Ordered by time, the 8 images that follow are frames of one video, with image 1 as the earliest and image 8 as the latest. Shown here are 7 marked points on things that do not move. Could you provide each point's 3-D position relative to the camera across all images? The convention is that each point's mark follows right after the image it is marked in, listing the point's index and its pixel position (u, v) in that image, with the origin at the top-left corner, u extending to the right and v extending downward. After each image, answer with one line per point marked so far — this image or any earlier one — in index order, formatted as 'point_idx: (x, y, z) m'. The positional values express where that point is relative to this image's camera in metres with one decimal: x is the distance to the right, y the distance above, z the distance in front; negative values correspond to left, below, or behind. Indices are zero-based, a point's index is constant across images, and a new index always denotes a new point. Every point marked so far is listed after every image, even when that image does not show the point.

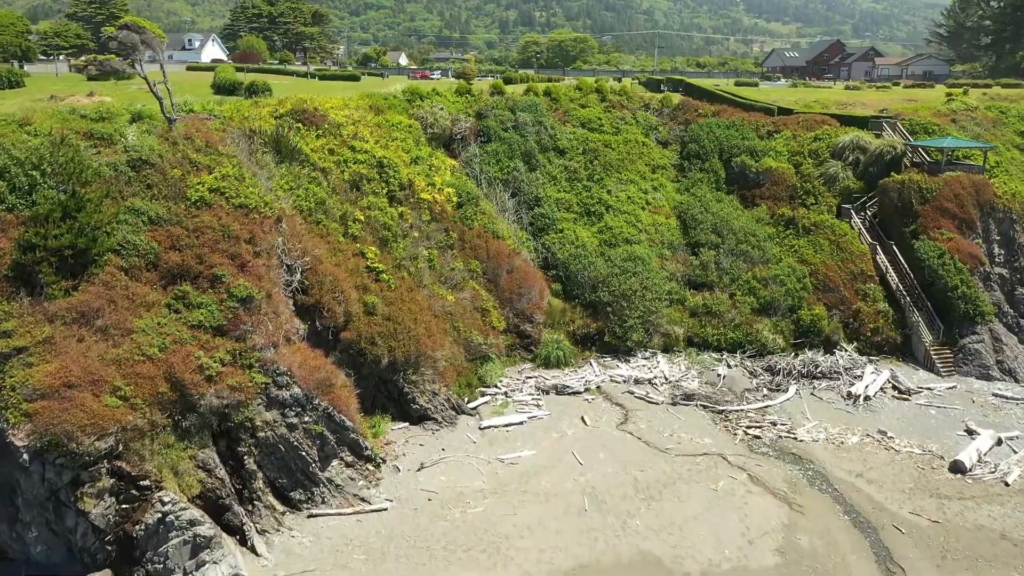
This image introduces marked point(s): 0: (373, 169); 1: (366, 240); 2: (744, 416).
0: (-3.4, +3.0, +19.8) m
1: (-3.3, +1.1, +18.0) m
2: (+5.3, -2.9, +18.3) m
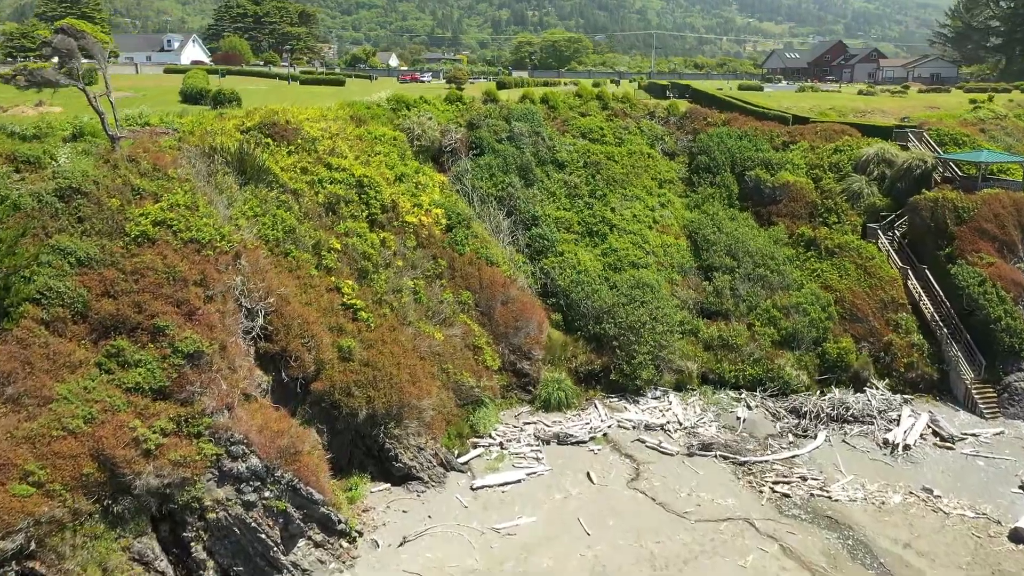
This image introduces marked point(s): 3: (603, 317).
0: (-3.5, +2.2, +17.7) m
1: (-3.4, +0.3, +15.8) m
2: (+5.2, -3.7, +16.2) m
3: (+2.2, -0.7, +19.3) m
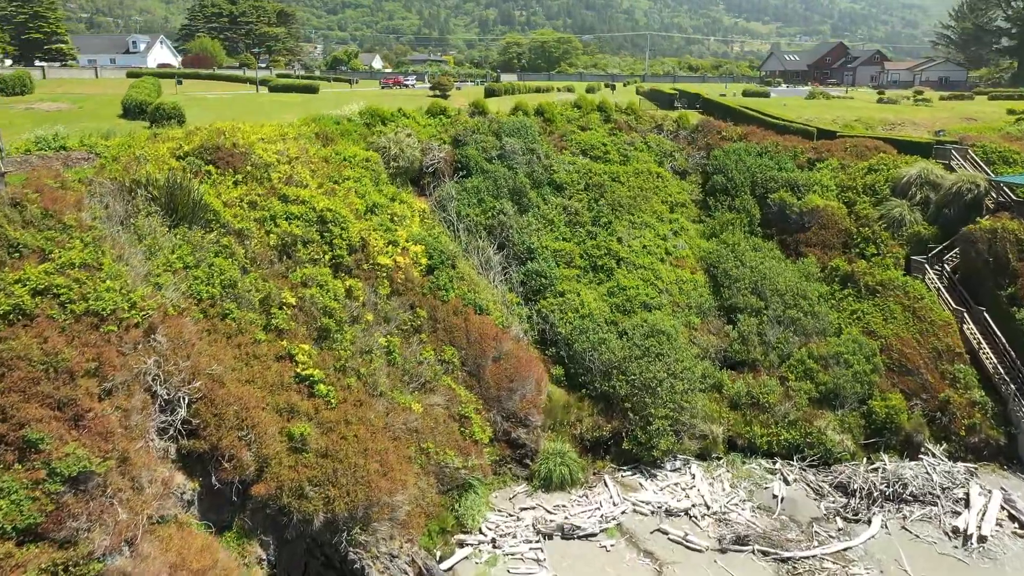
0: (-3.7, +1.2, +14.7) m
1: (-3.5, -0.7, +12.8) m
2: (+5.1, -4.7, +13.4) m
3: (+2.0, -1.7, +16.4) m
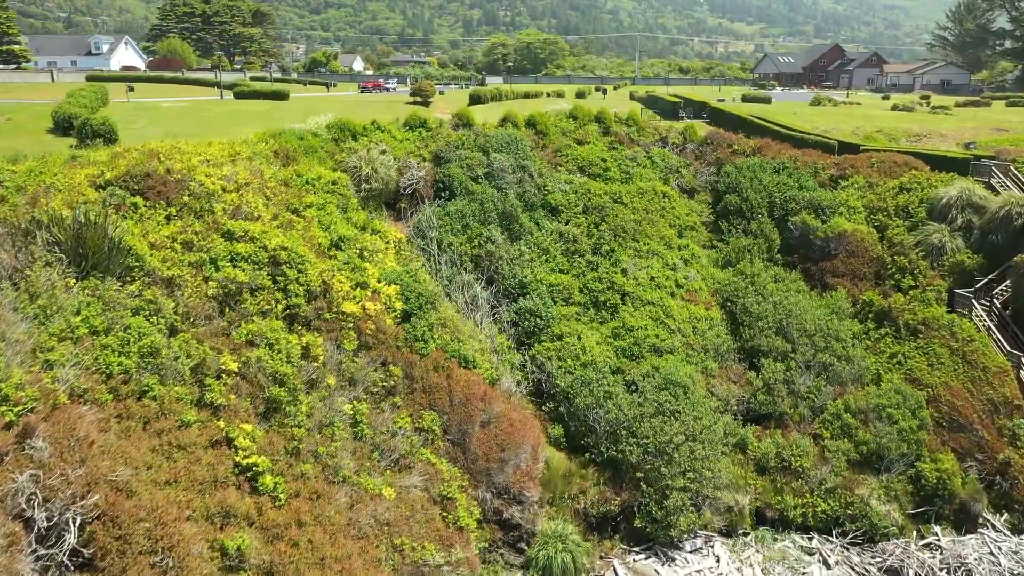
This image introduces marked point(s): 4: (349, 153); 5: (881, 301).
0: (-3.8, +0.3, +12.2) m
1: (-3.5, -1.6, +10.3) m
2: (+5.0, -5.5, +11.0) m
3: (+1.9, -2.5, +14.0) m
4: (-3.5, +2.9, +17.4) m
5: (+7.8, -0.3, +16.8) m
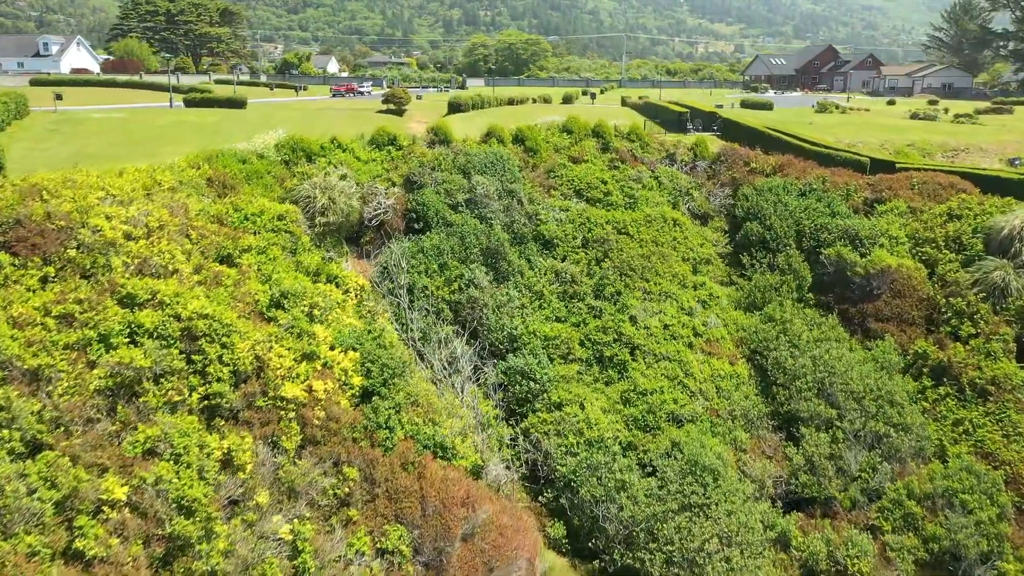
0: (-3.9, -0.6, +9.2) m
1: (-3.6, -2.5, +7.4) m
2: (+5.0, -6.4, +8.3) m
3: (+1.7, -3.5, +11.1) m
4: (-3.8, +2.0, +14.4) m
5: (+7.6, -1.2, +14.1) m
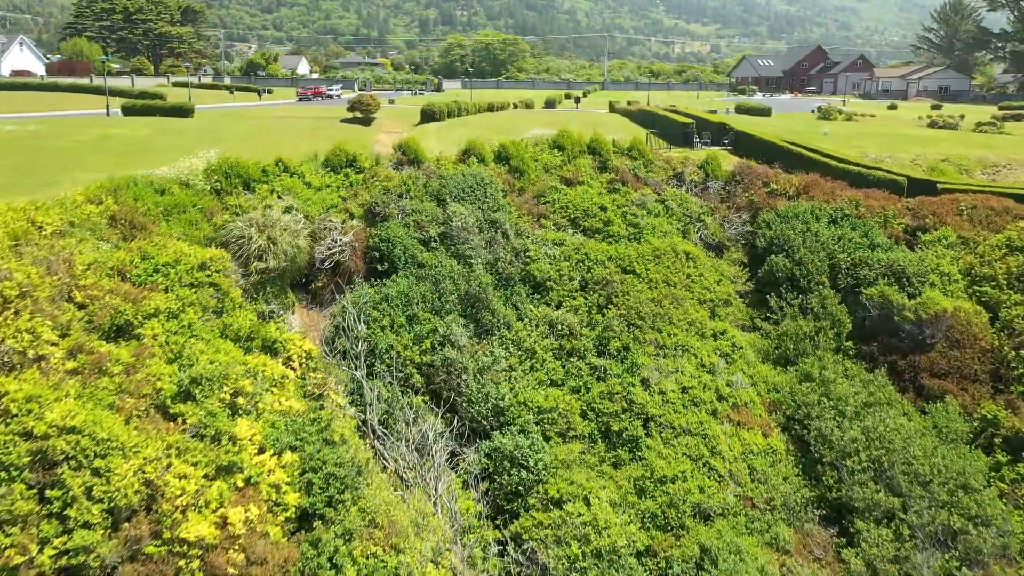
0: (-4.0, -1.5, +6.5) m
1: (-3.6, -3.4, +4.6) m
2: (+5.0, -7.2, +5.7) m
3: (+1.6, -4.3, +8.5) m
4: (-4.0, +1.1, +11.7) m
5: (+7.4, -1.9, +11.7) m
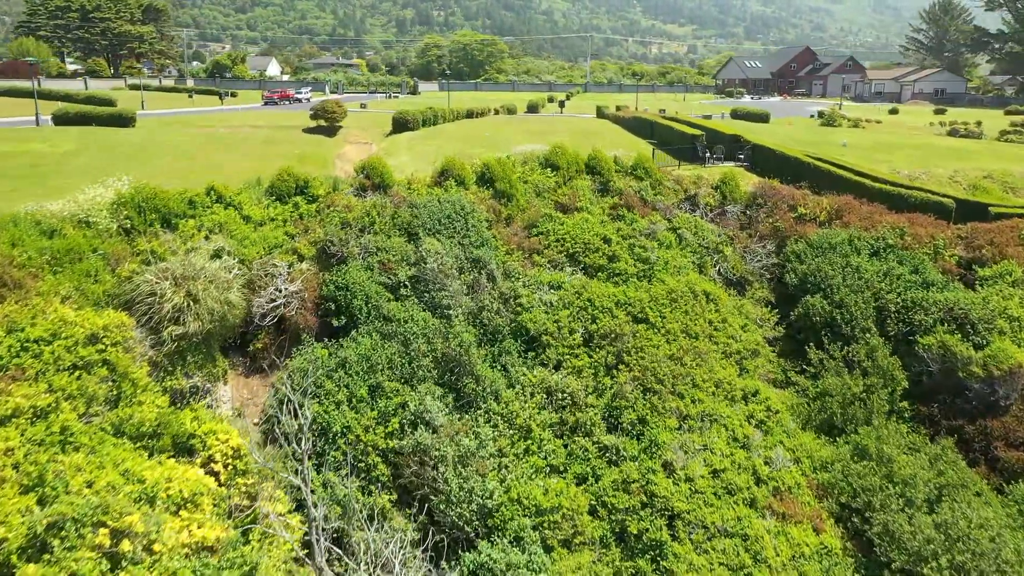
0: (-4.0, -2.3, +4.0) m
1: (-3.5, -4.2, +2.1) m
2: (+5.1, -7.9, +3.5) m
3: (+1.6, -5.0, +6.2) m
4: (-4.2, +0.4, +9.2) m
5: (+7.2, -2.6, +9.5) m
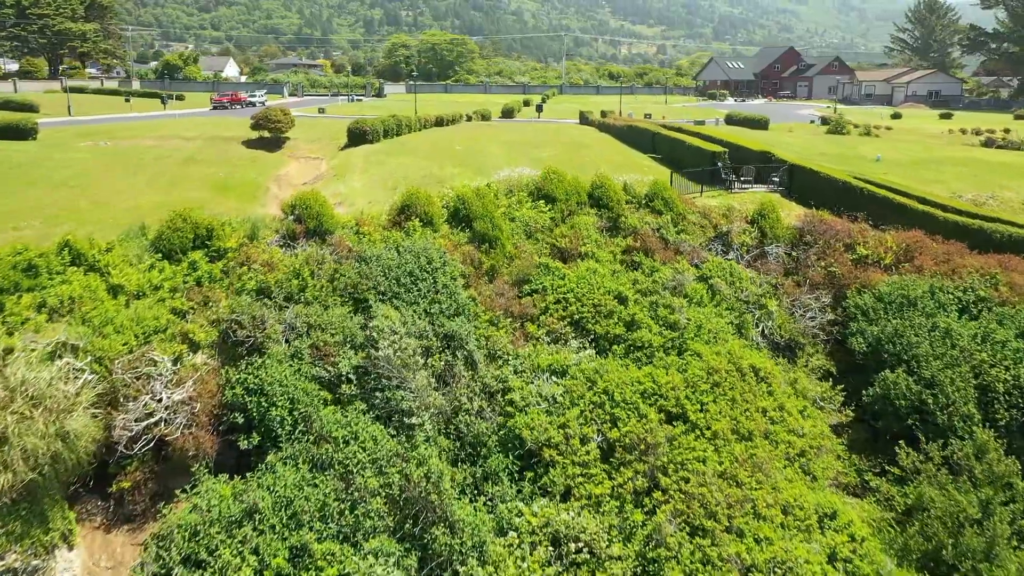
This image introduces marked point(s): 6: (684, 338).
0: (-3.8, -3.2, +0.7) m
1: (-3.3, -5.1, -1.1) m
2: (+5.3, -8.7, +0.5) m
3: (+1.7, -5.9, +3.1) m
4: (-4.2, -0.6, +5.9) m
5: (+7.2, -3.4, +6.6) m
6: (+1.9, -0.6, +9.2) m
